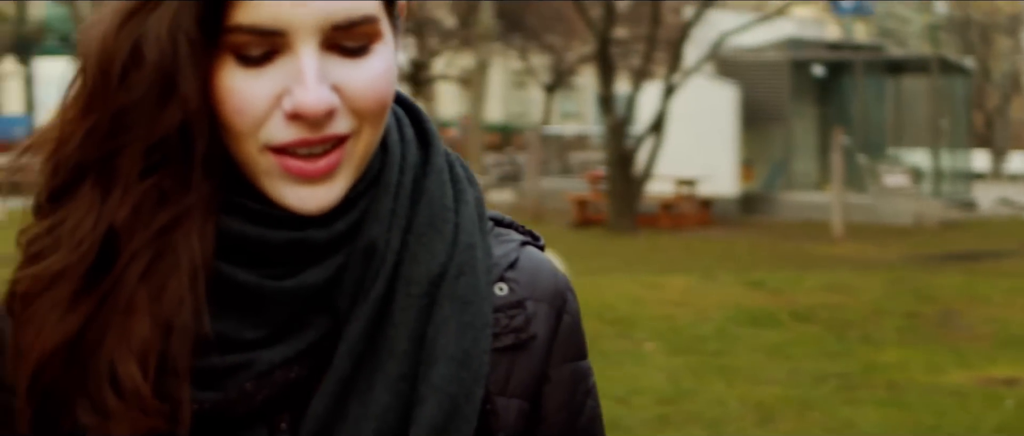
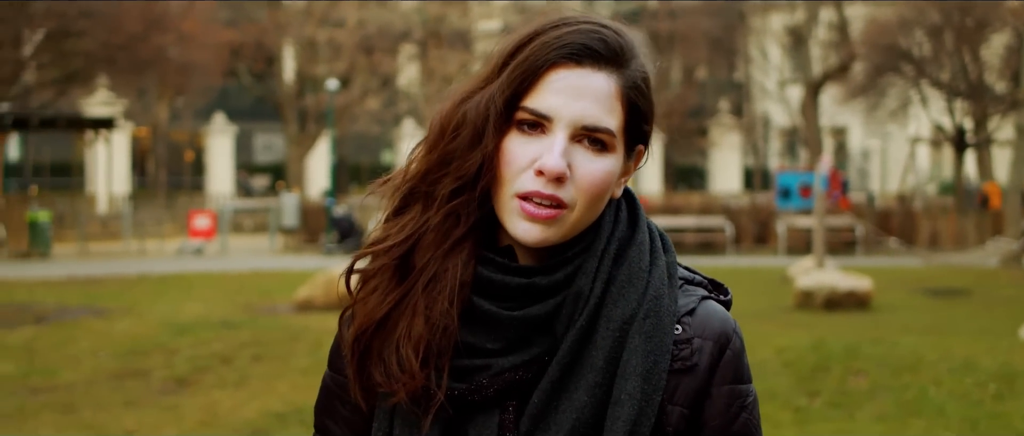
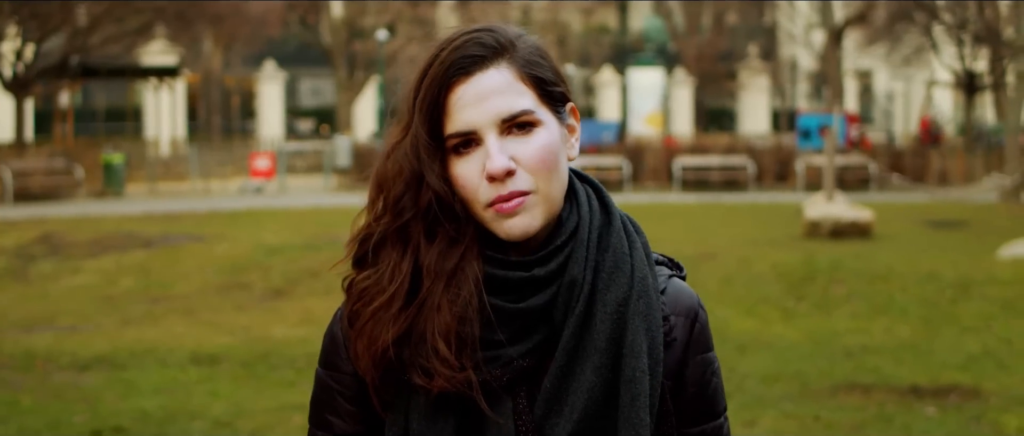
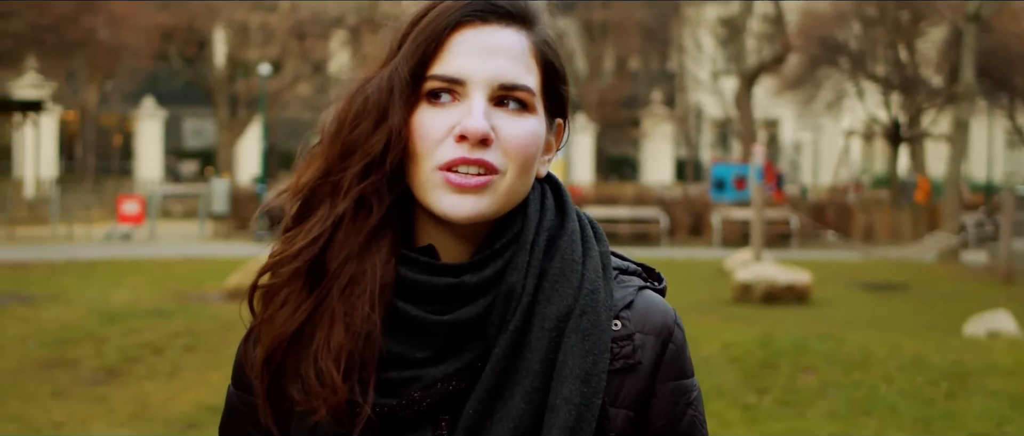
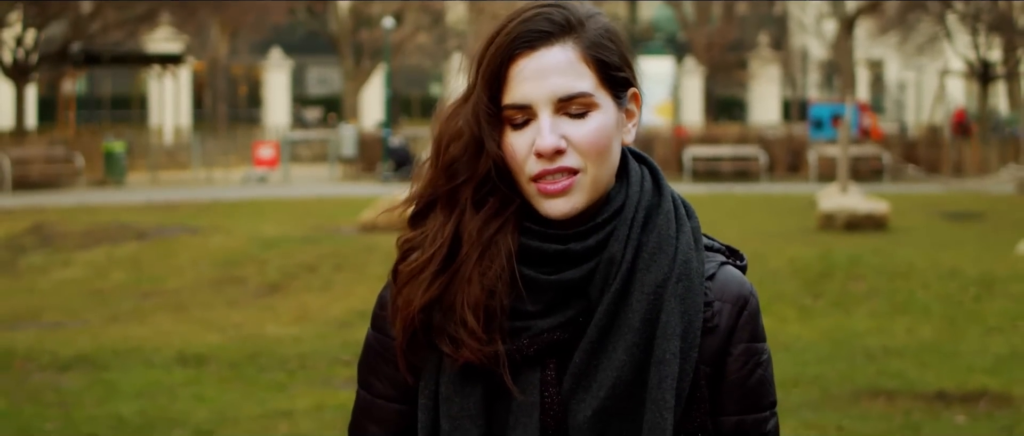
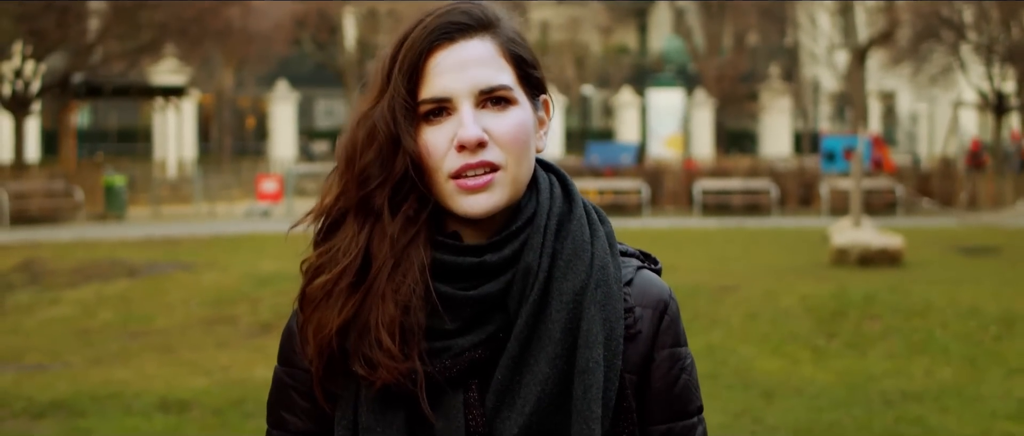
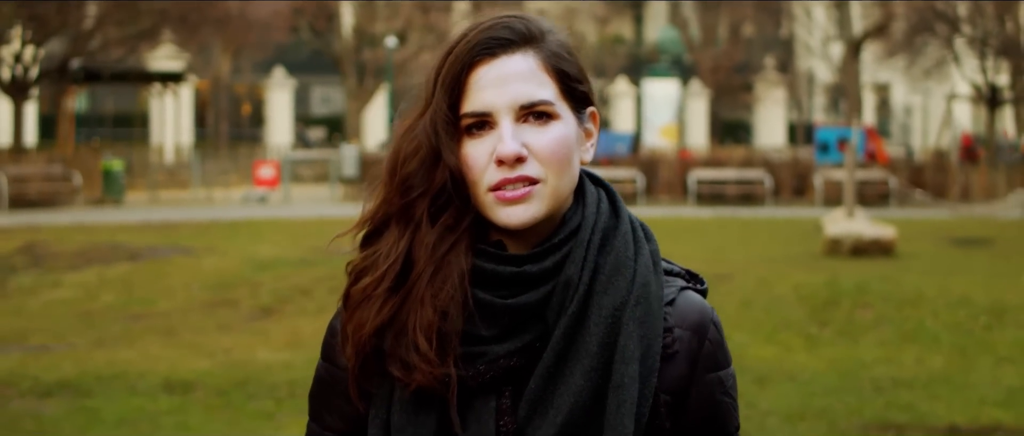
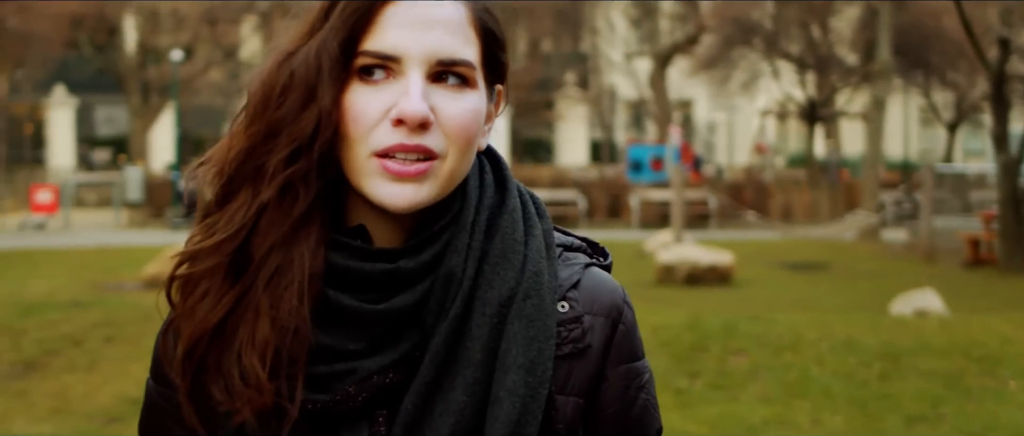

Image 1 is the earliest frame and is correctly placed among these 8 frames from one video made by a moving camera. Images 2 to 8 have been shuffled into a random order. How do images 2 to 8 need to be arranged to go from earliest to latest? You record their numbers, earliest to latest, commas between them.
8, 4, 2, 6, 7, 5, 3
